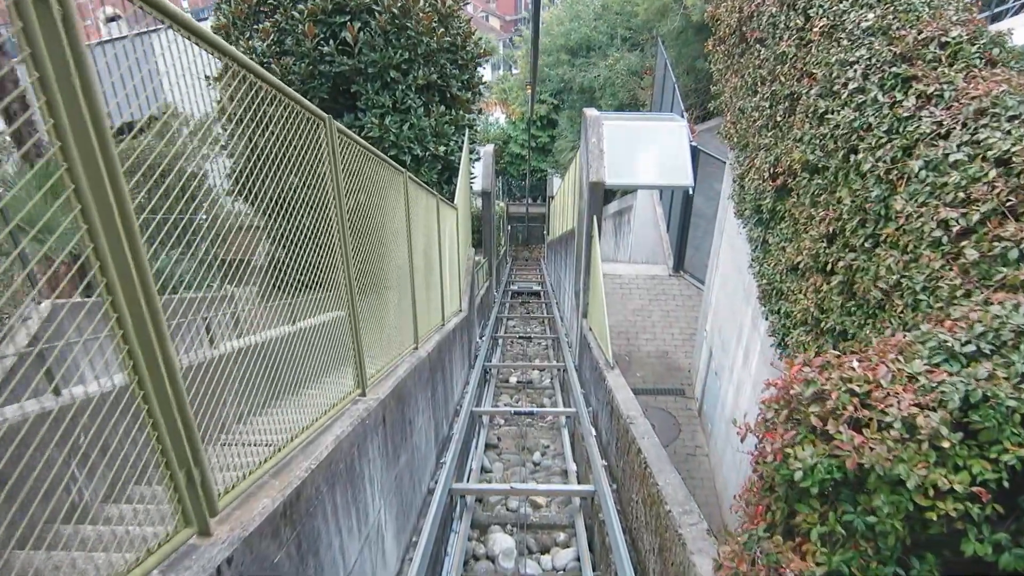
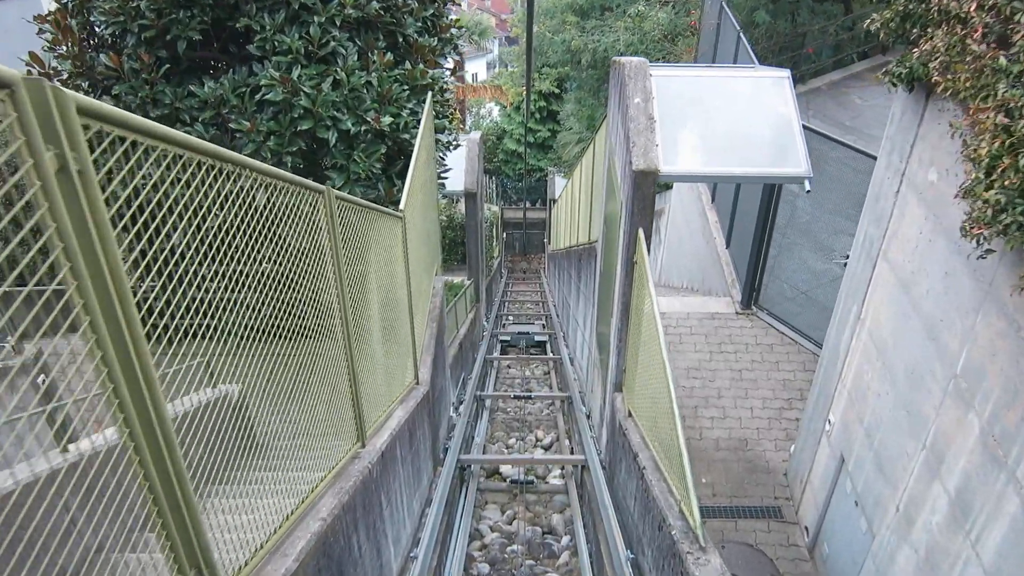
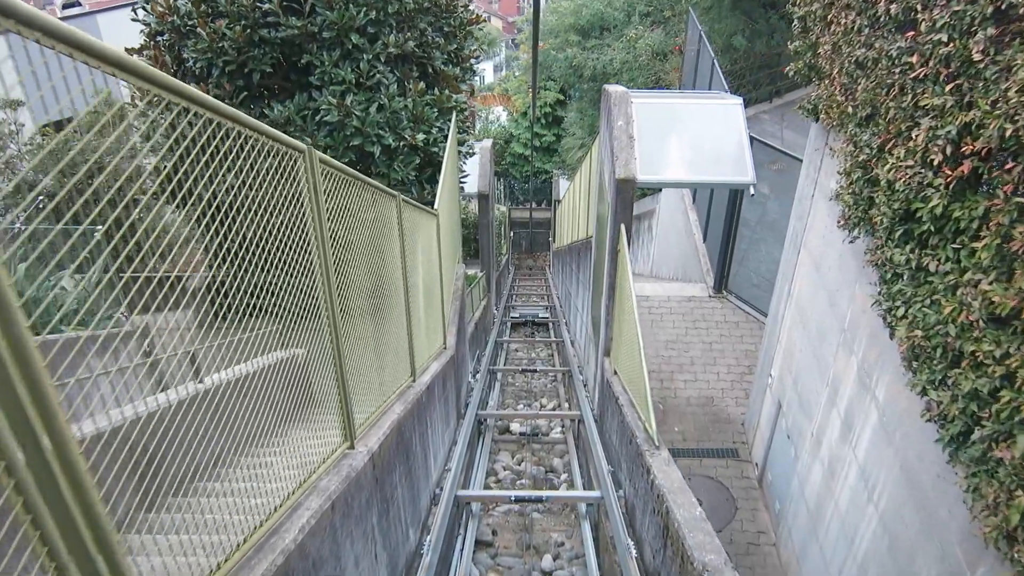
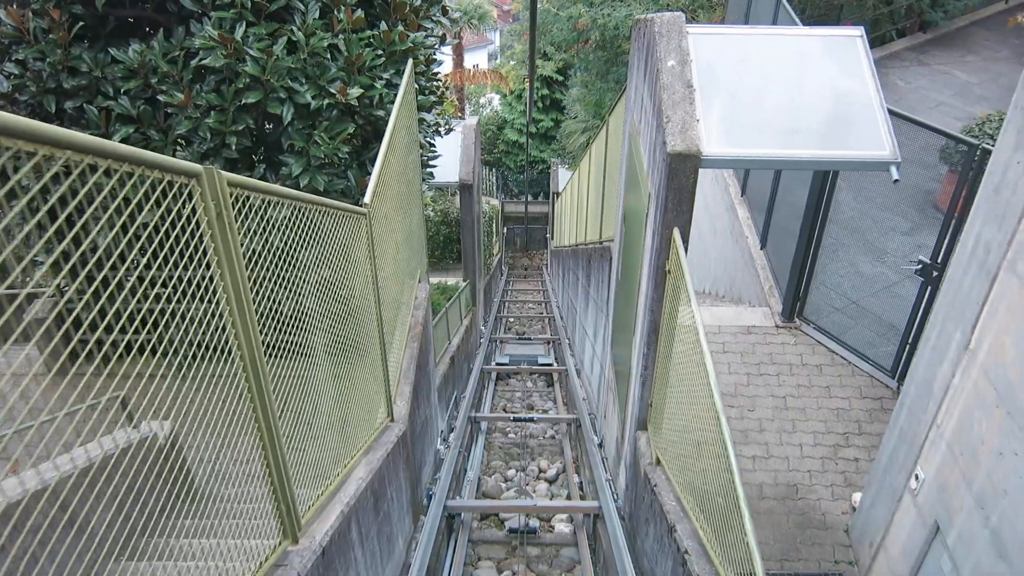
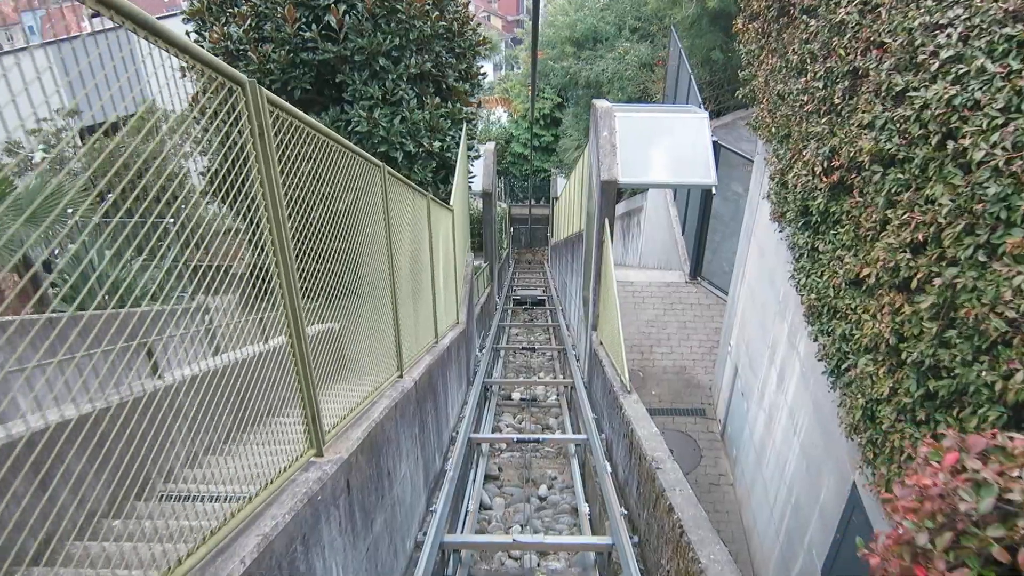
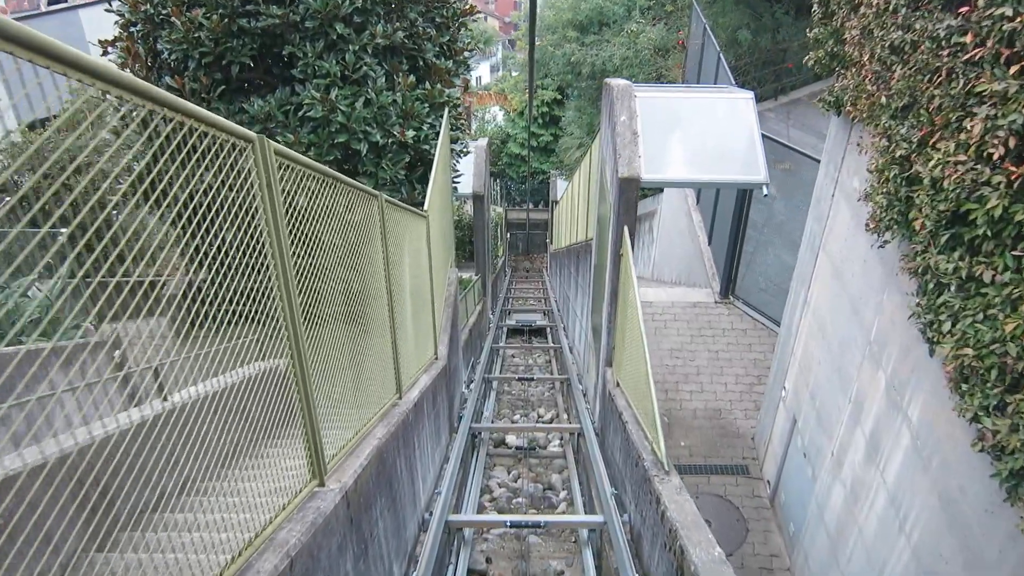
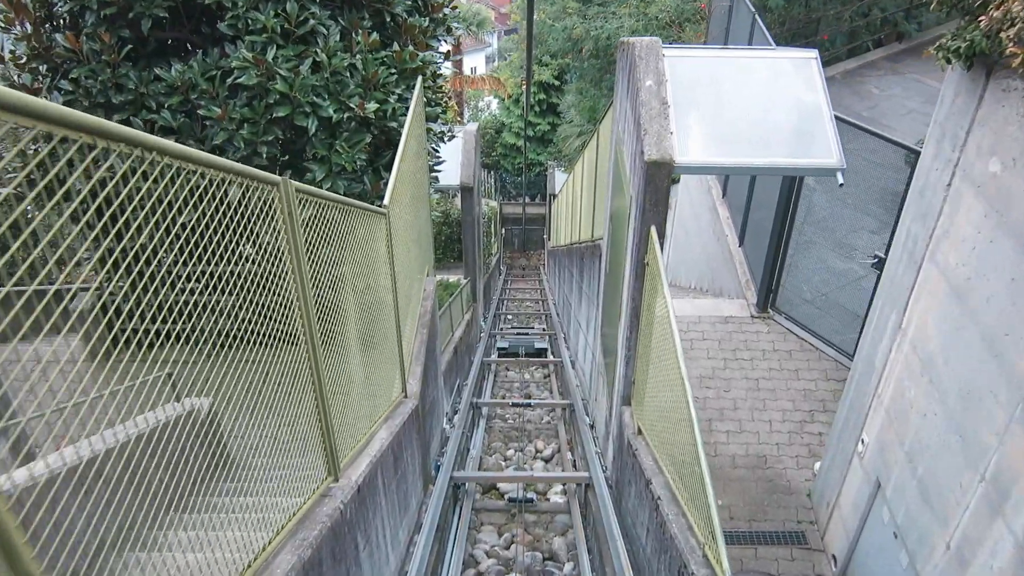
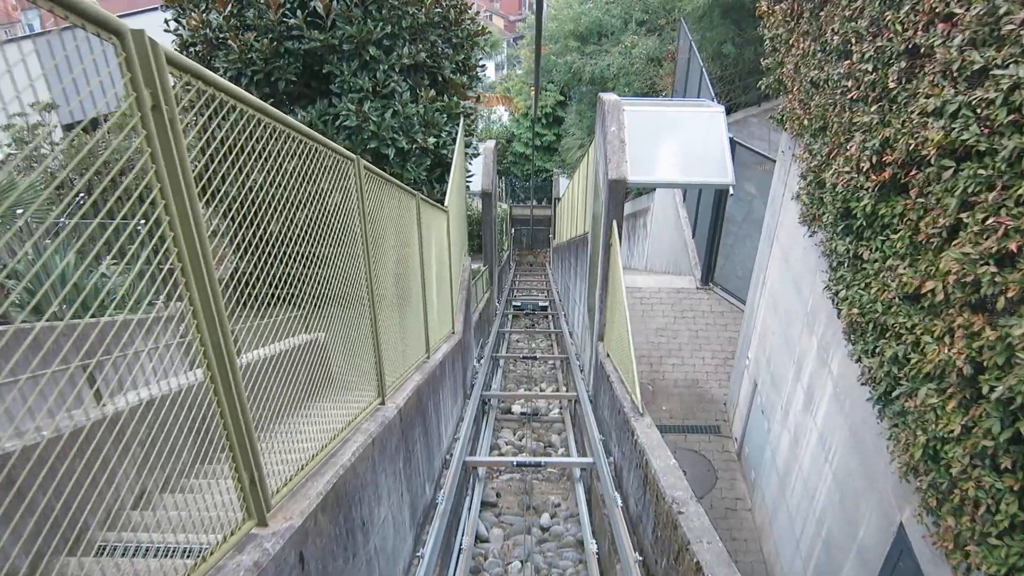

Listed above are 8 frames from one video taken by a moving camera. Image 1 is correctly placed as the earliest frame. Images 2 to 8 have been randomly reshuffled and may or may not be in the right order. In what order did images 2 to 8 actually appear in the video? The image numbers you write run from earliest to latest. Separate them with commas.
5, 8, 3, 6, 2, 7, 4
